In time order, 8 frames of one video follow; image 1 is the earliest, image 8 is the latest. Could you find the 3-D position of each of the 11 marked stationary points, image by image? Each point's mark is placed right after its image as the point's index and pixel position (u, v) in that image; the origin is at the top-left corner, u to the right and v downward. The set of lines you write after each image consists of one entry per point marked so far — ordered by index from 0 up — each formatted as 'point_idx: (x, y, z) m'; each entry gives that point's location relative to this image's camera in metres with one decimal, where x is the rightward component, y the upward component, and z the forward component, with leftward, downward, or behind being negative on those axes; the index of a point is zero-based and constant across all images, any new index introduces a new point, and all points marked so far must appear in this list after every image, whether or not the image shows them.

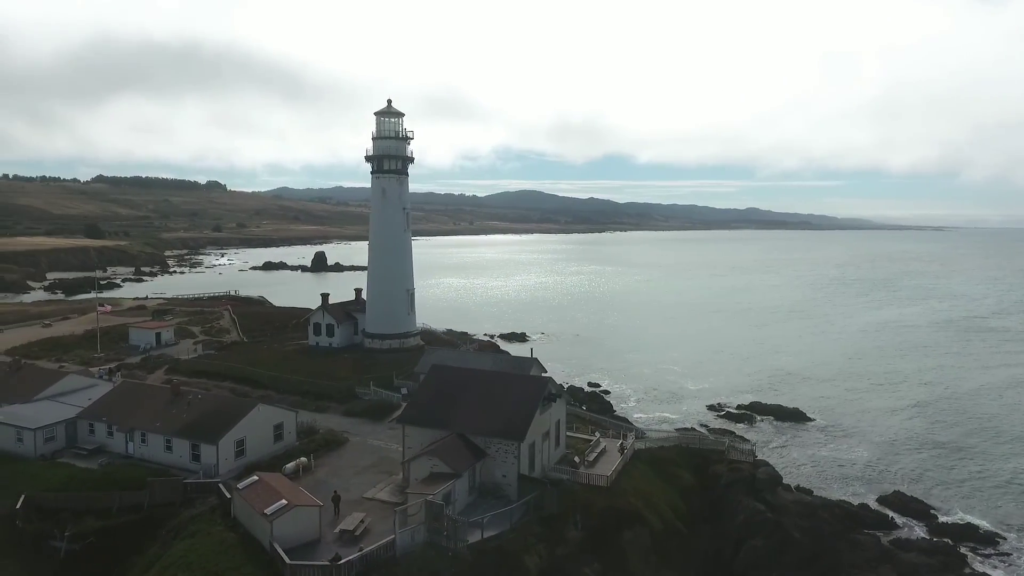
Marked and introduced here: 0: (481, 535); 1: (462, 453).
0: (-0.9, -6.8, +17.1) m
1: (-1.6, -5.0, +19.0) m
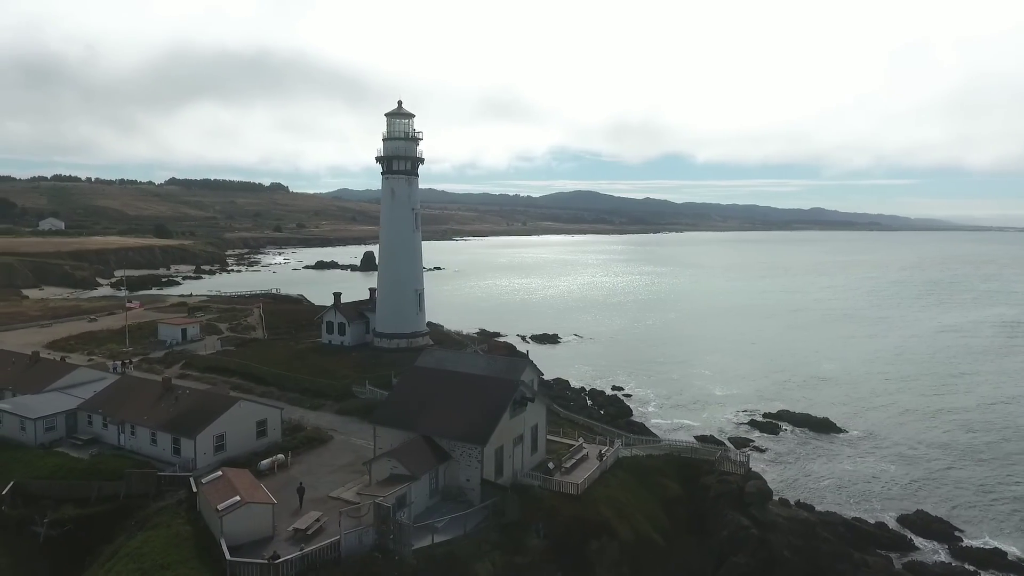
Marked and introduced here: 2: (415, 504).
0: (-2.2, -6.8, +16.8) m
1: (-2.7, -5.1, +18.8) m
2: (-2.8, -6.2, +18.0) m
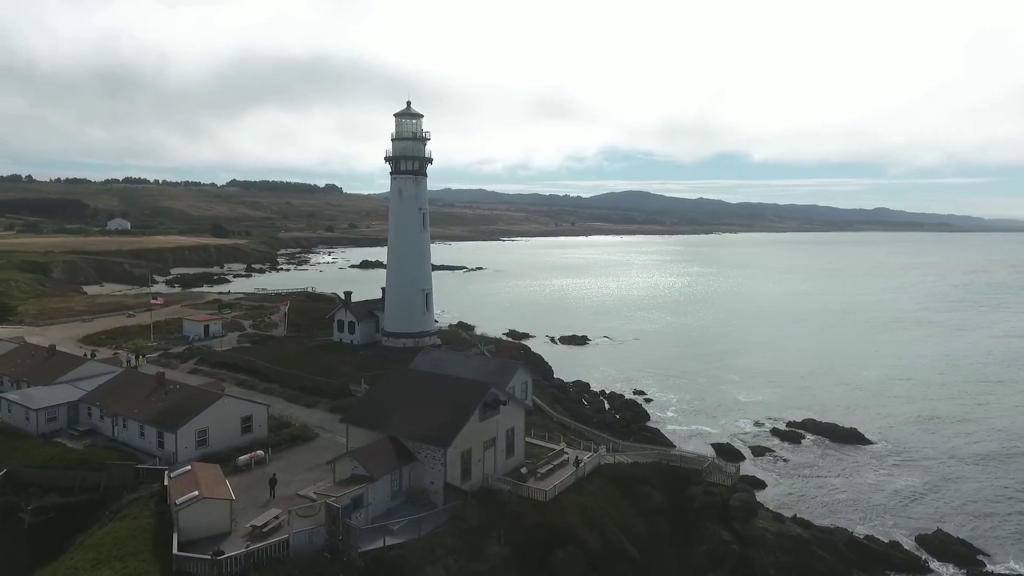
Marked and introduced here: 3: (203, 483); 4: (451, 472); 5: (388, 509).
0: (-3.5, -6.8, +16.7) m
1: (-3.8, -5.1, +18.7) m
2: (-4.0, -6.2, +17.8) m
3: (-8.8, -5.6, +17.8) m
4: (-1.8, -5.5, +18.8) m
5: (-3.7, -6.5, +18.3) m
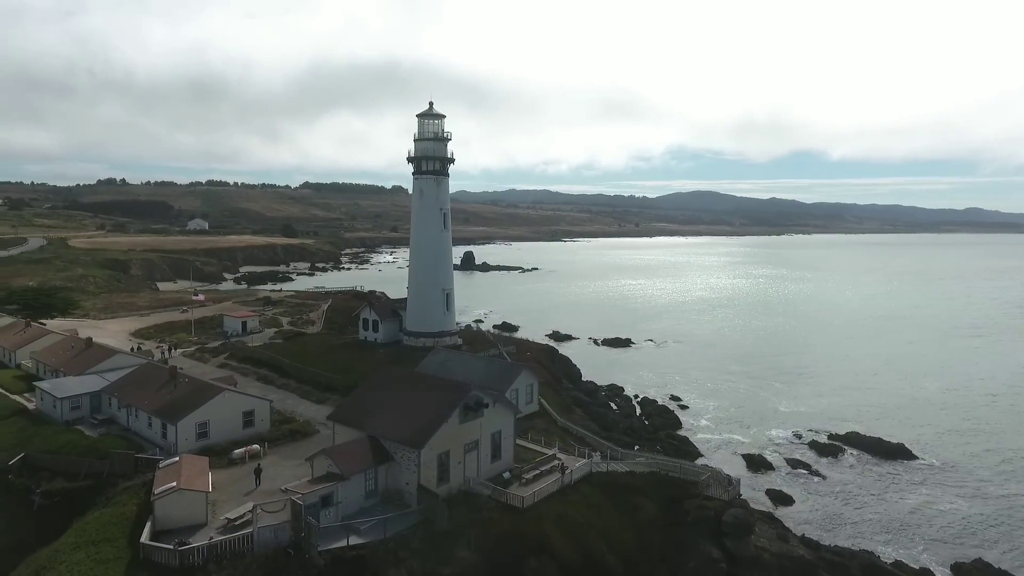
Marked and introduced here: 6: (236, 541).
0: (-4.5, -6.8, +16.7) m
1: (-4.5, -5.0, +18.7) m
2: (-4.8, -6.2, +17.9) m
3: (-9.6, -5.5, +18.3) m
4: (-2.6, -5.5, +18.6) m
5: (-4.5, -6.5, +18.3) m
6: (-7.0, -6.5, +15.9) m
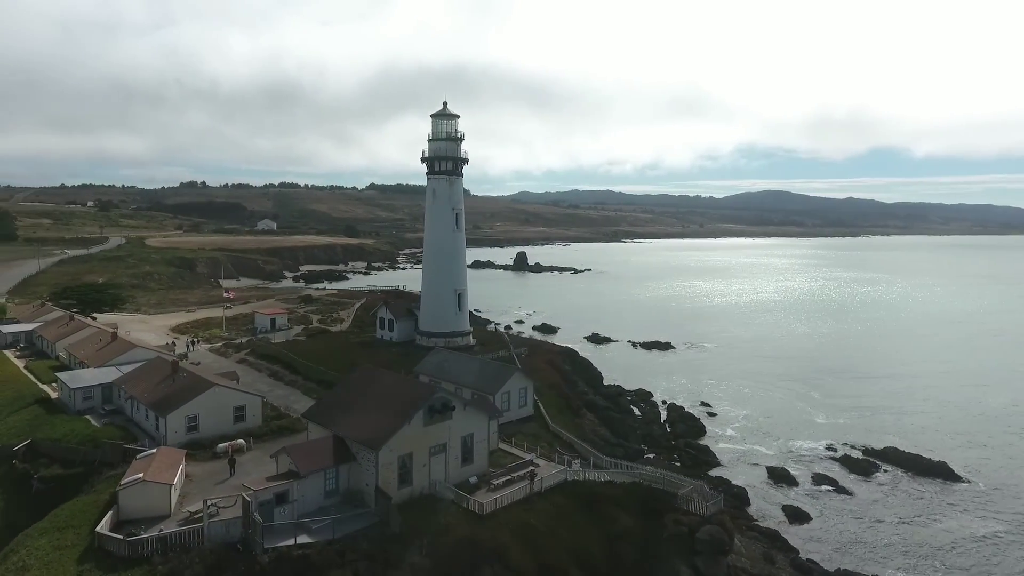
0: (-5.9, -6.8, +16.7) m
1: (-5.7, -5.0, +18.7) m
2: (-6.1, -6.2, +17.9) m
3: (-10.8, -5.4, +18.8) m
4: (-3.8, -5.5, +18.4) m
5: (-5.7, -6.5, +18.4) m
6: (-8.5, -6.4, +16.2) m
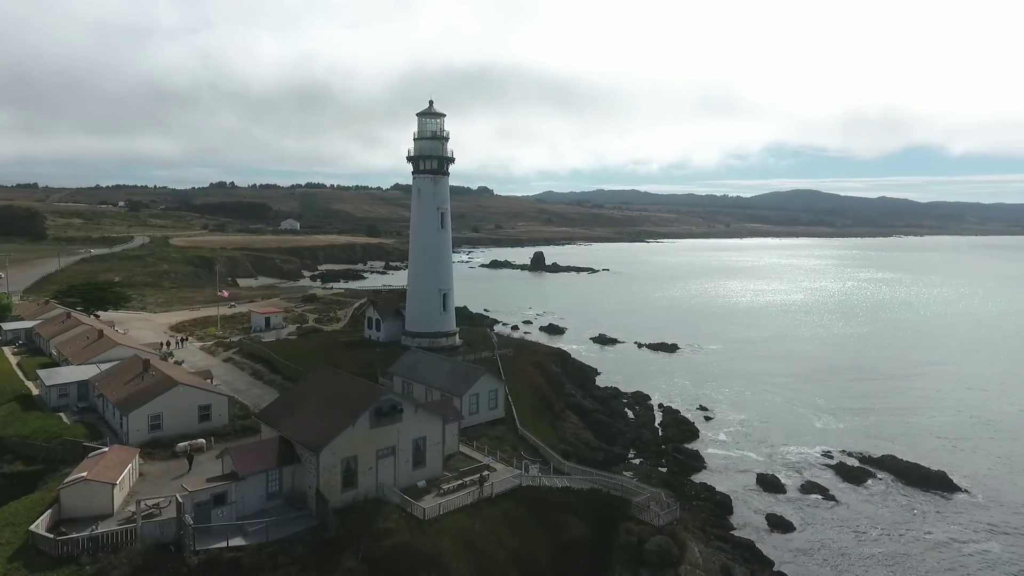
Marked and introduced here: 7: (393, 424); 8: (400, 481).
0: (-7.6, -6.8, +16.5) m
1: (-7.3, -5.0, +18.5) m
2: (-7.8, -6.2, +17.8) m
3: (-12.4, -5.4, +18.9) m
4: (-5.4, -5.5, +18.2) m
5: (-7.3, -6.5, +18.2) m
6: (-10.2, -6.4, +16.1) m
7: (-3.7, -4.3, +19.6) m
8: (-3.5, -6.2, +19.9) m
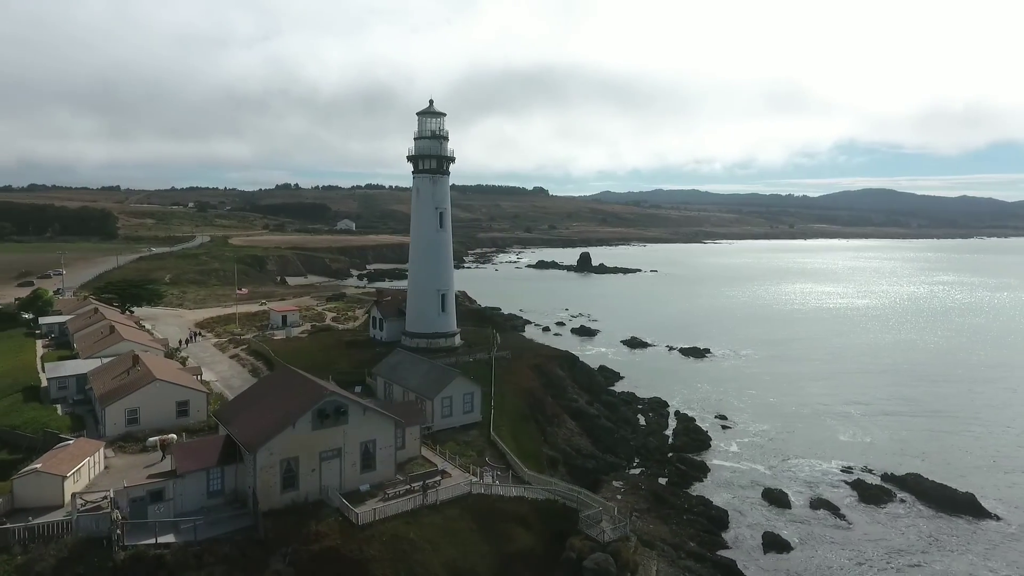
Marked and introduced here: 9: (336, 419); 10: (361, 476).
0: (-9.5, -6.7, +16.6) m
1: (-9.1, -5.0, +18.6) m
2: (-9.6, -6.1, +17.9) m
3: (-14.1, -5.3, +19.4) m
4: (-7.2, -5.5, +18.1) m
5: (-9.1, -6.4, +18.3) m
6: (-12.2, -6.3, +16.5) m
7: (-5.4, -4.3, +19.3) m
8: (-5.2, -6.2, +19.7) m
9: (-5.5, -4.1, +19.2) m
10: (-4.8, -6.0, +19.9) m
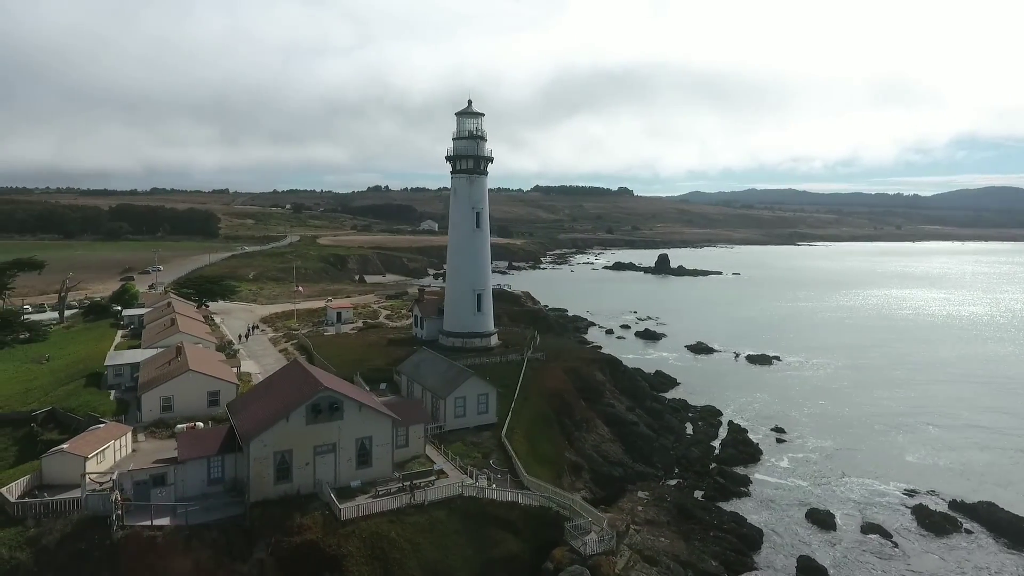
0: (-10.2, -6.6, +17.6) m
1: (-9.4, -4.8, +19.5) m
2: (-10.0, -6.0, +18.8) m
3: (-14.3, -5.1, +20.9) m
4: (-7.7, -5.4, +18.7) m
5: (-9.5, -6.3, +19.1) m
6: (-12.8, -6.2, +17.7) m
7: (-5.7, -4.2, +19.7) m
8: (-5.4, -6.1, +20.0) m
9: (-5.7, -4.0, +19.6) m
10: (-5.0, -6.0, +20.1) m
